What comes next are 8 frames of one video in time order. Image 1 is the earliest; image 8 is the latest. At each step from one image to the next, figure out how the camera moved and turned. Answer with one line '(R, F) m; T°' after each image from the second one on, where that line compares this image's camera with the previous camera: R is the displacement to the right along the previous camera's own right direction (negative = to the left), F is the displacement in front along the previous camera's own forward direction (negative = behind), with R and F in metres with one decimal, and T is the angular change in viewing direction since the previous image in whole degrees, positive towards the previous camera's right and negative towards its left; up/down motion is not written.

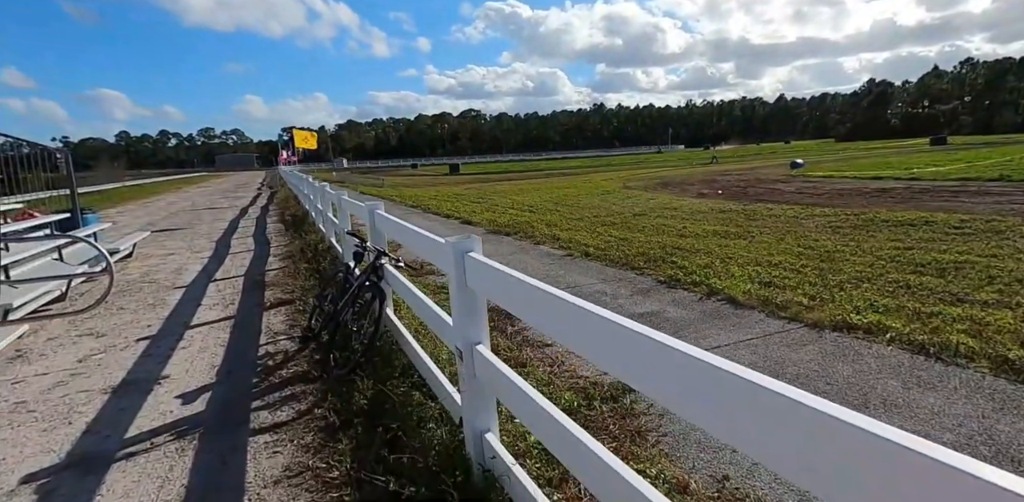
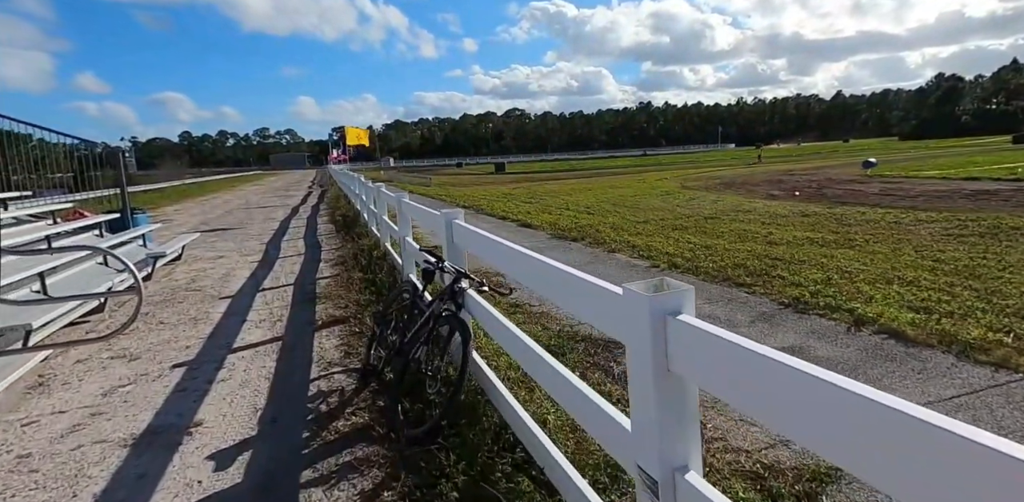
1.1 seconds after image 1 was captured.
(-0.4, +0.9) m; -4°
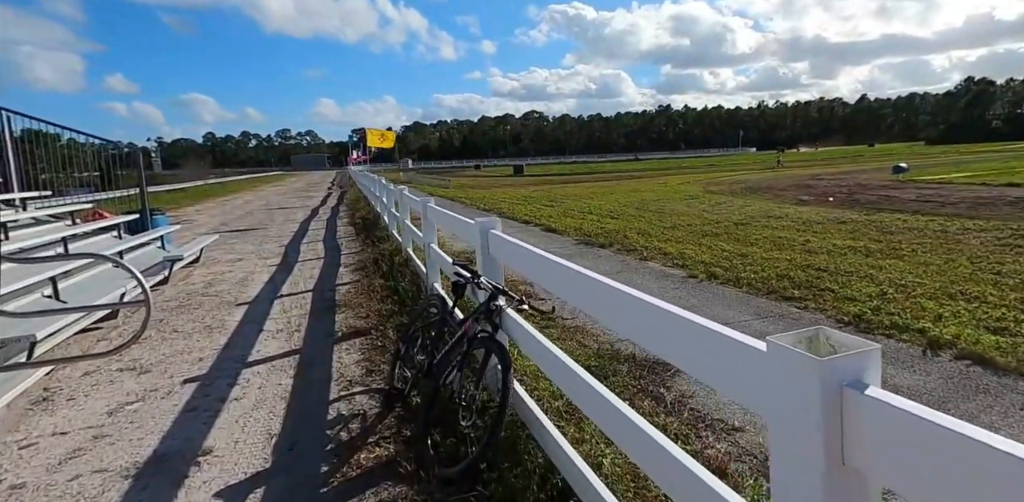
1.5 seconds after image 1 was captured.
(-0.1, +0.3) m; -2°
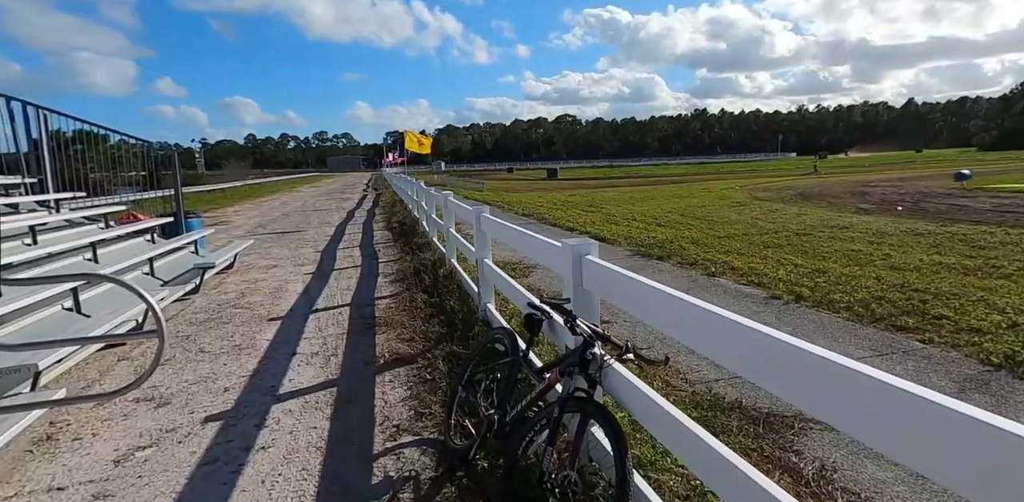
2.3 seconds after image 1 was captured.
(-0.3, +0.6) m; -3°
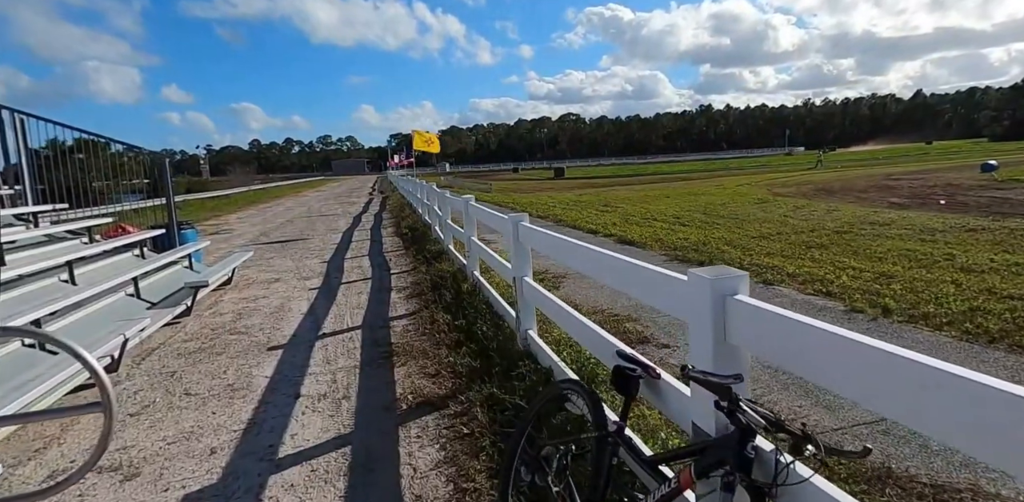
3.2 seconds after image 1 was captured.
(-0.3, +0.8) m; -1°
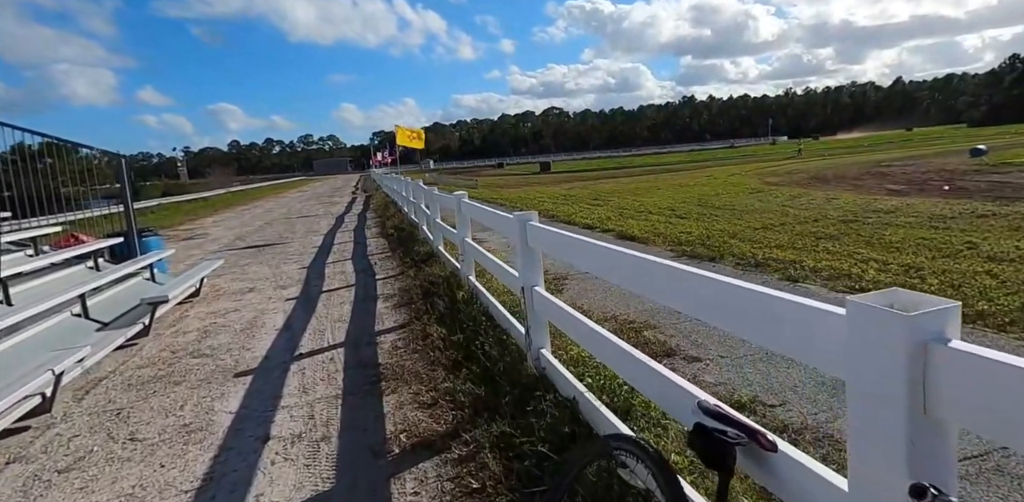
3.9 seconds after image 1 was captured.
(-0.1, +0.6) m; +1°
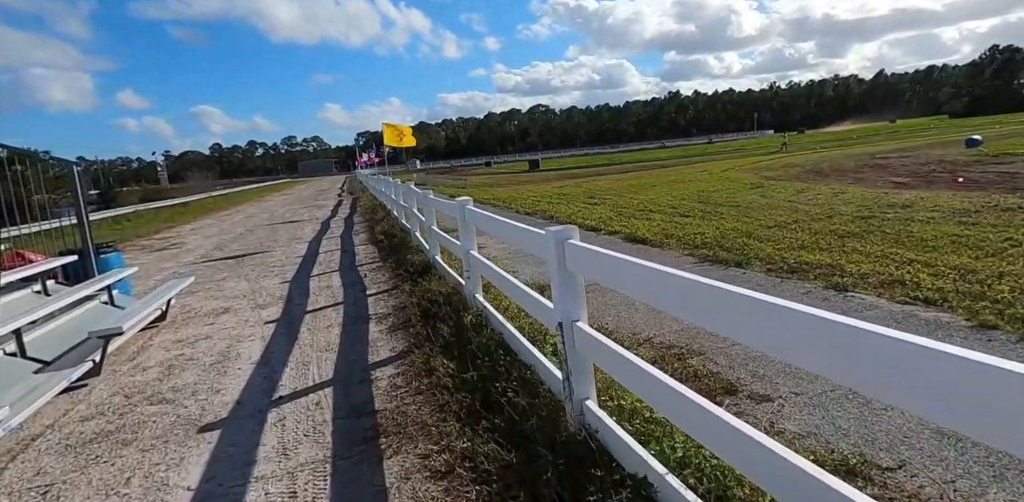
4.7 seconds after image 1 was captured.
(-0.2, +0.7) m; +1°
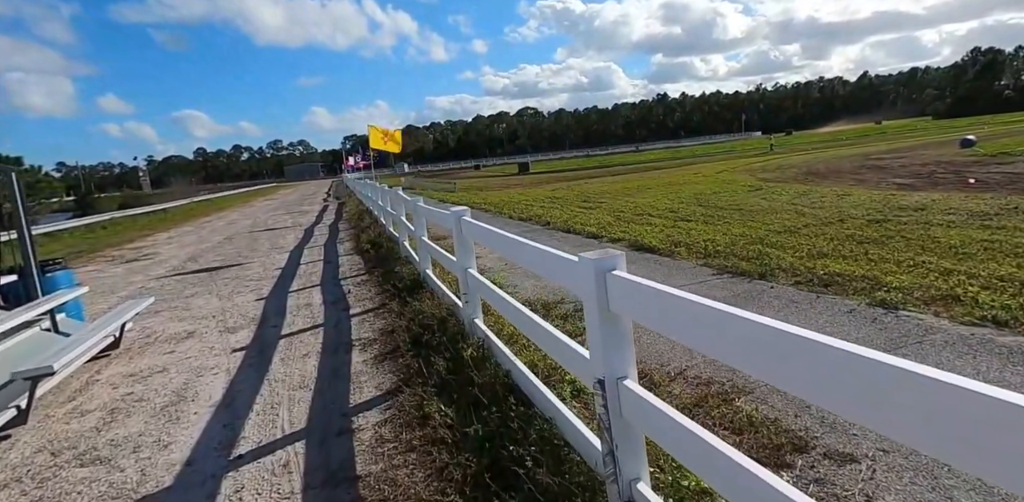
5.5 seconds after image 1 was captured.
(-0.1, +0.7) m; +1°
